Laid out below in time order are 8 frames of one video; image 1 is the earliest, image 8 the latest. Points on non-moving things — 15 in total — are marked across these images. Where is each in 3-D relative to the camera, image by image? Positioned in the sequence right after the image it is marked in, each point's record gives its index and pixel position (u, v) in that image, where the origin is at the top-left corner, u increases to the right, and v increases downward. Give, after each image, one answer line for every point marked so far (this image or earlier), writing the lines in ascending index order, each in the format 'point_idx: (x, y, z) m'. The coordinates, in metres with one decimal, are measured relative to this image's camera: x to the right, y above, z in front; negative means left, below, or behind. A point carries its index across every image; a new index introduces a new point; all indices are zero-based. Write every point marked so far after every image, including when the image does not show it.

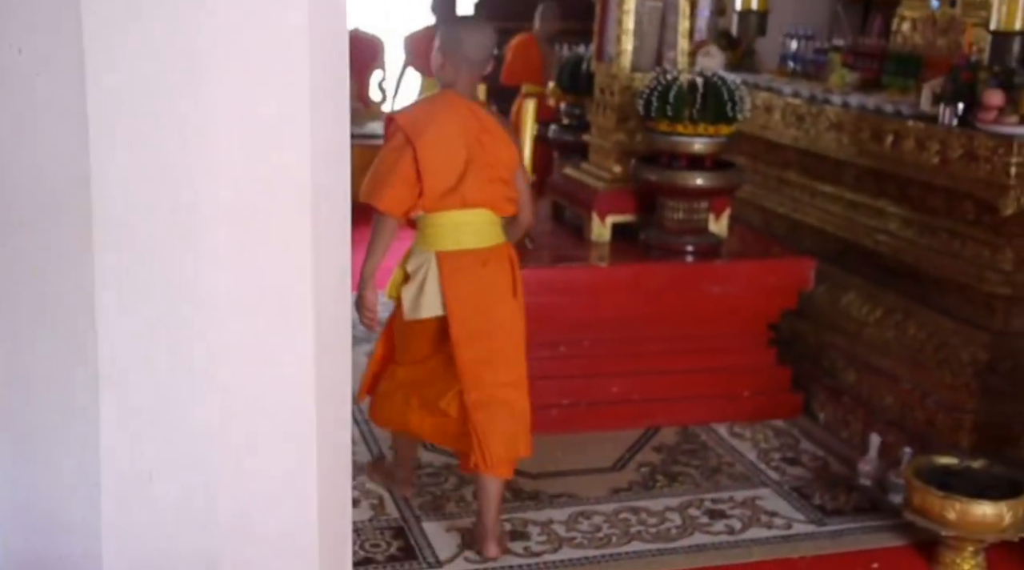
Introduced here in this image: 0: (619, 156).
0: (+0.3, +0.4, +3.6) m
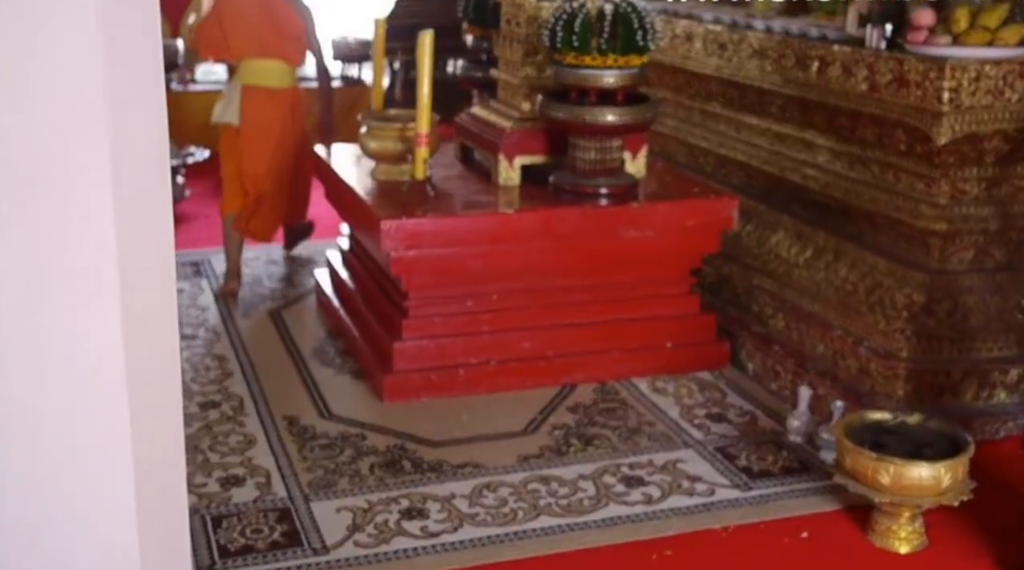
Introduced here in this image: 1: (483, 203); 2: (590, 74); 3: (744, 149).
0: (0.0, +0.5, +3.3) m
1: (-0.1, +0.2, +3.1) m
2: (+0.2, +0.5, +3.0) m
3: (+0.7, +0.4, +3.8) m
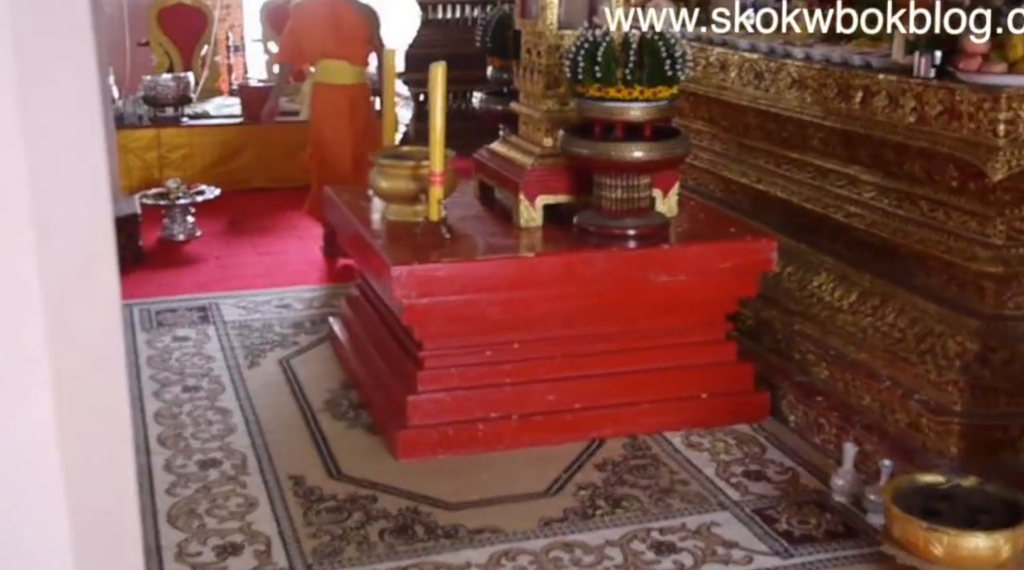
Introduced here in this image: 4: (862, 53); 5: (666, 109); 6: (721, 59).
0: (+0.1, +0.4, +3.1) m
1: (0.0, +0.1, +2.9) m
2: (+0.2, +0.4, +2.9) m
3: (+0.8, +0.3, +3.6) m
4: (+0.9, +0.6, +3.2) m
5: (+0.4, +0.4, +2.9) m
6: (+0.6, +0.7, +3.8) m
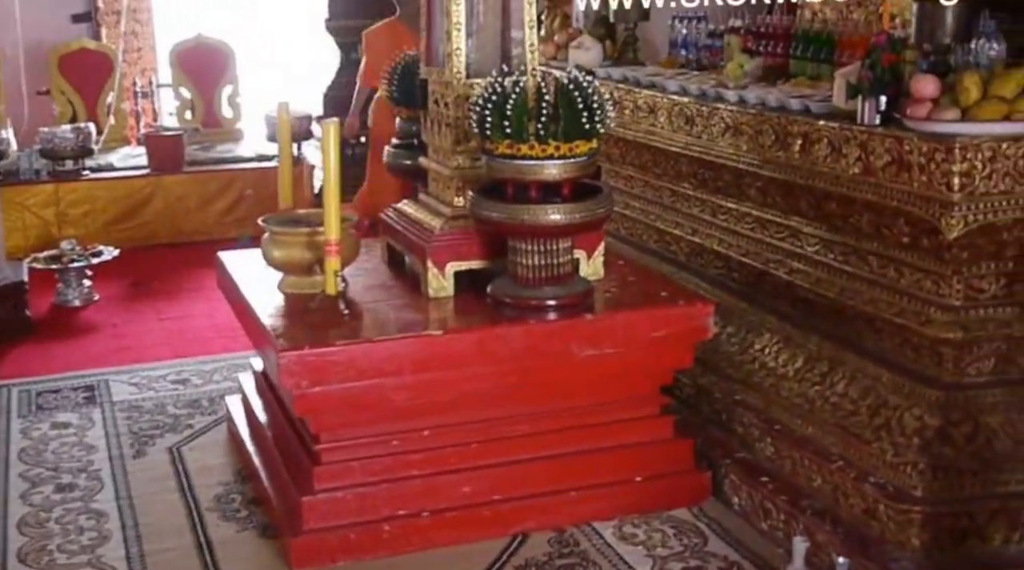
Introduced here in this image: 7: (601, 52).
0: (-0.1, +0.2, +2.8) m
1: (-0.2, -0.1, +2.6) m
2: (0.0, +0.2, +2.6) m
3: (+0.6, +0.1, +3.3) m
4: (+0.7, +0.4, +2.9) m
5: (+0.2, +0.2, +2.6) m
6: (+0.4, +0.5, +3.5) m
7: (+0.3, +0.7, +4.0) m
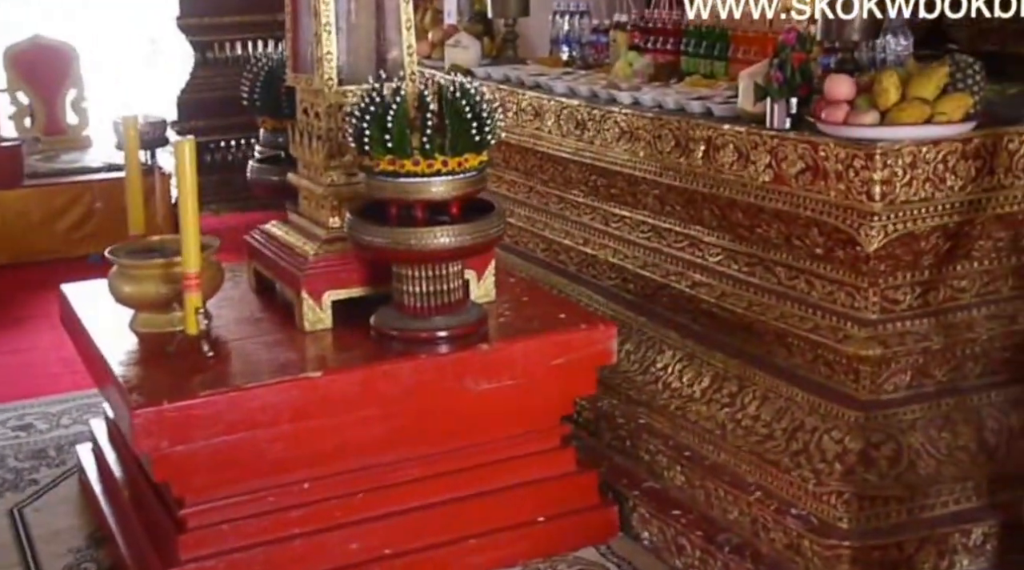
0: (-0.4, +0.2, +2.5) m
1: (-0.4, -0.1, +2.3) m
2: (-0.2, +0.2, +2.3) m
3: (+0.3, +0.1, +3.1) m
4: (+0.4, +0.4, +2.7) m
5: (-0.1, +0.2, +2.3) m
6: (+0.1, +0.5, +3.3) m
7: (-0.1, +0.7, +3.8) m
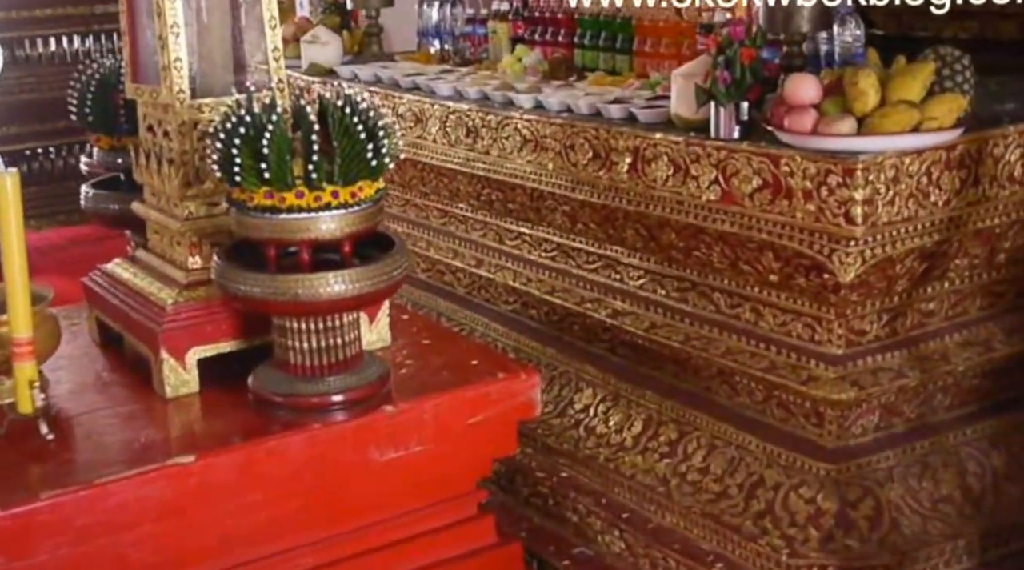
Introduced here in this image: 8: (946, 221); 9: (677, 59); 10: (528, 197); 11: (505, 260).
0: (-0.5, +0.1, +2.1) m
1: (-0.5, -0.2, +1.9) m
2: (-0.3, +0.1, +1.9) m
3: (0.0, 0.0, +2.8) m
4: (+0.2, +0.3, +2.4) m
5: (-0.2, +0.1, +1.9) m
6: (-0.2, +0.4, +2.8) m
7: (-0.5, +0.6, +3.3) m
8: (+0.7, +0.1, +1.9) m
9: (+0.3, +0.5, +2.7) m
10: (0.0, +0.2, +2.6) m
11: (0.0, +0.1, +2.8) m
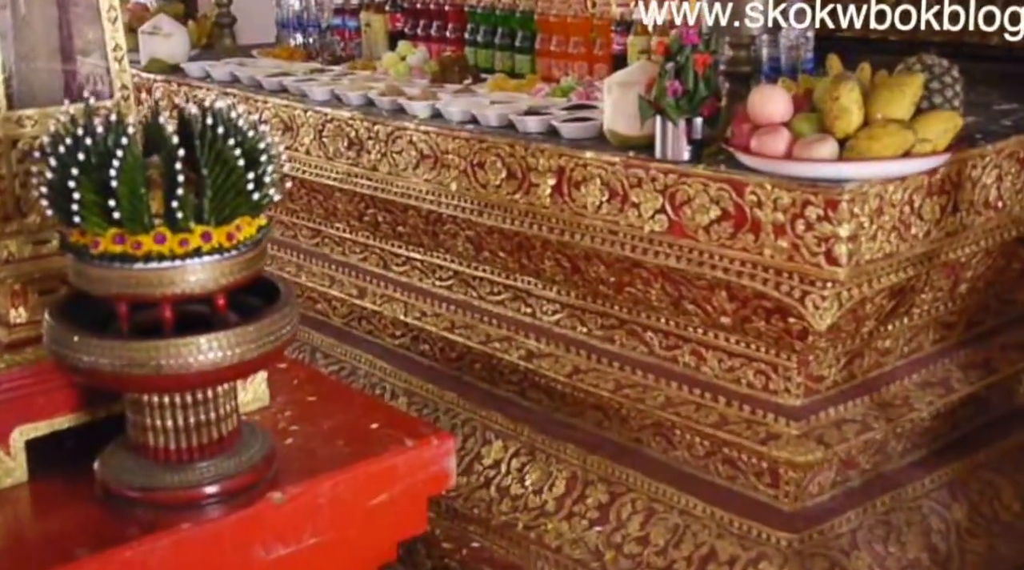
0: (-0.6, 0.0, +1.7) m
1: (-0.6, -0.3, +1.5) m
2: (-0.4, 0.0, +1.5) m
3: (-0.2, 0.0, +2.4) m
4: (0.0, +0.3, +2.1) m
5: (-0.3, 0.0, +1.5) m
6: (-0.4, +0.3, +2.5) m
7: (-0.8, +0.6, +2.9) m
8: (+0.5, 0.0, +1.7) m
9: (+0.1, +0.4, +2.3) m
10: (-0.2, +0.1, +2.3) m
11: (-0.2, 0.0, +2.5) m
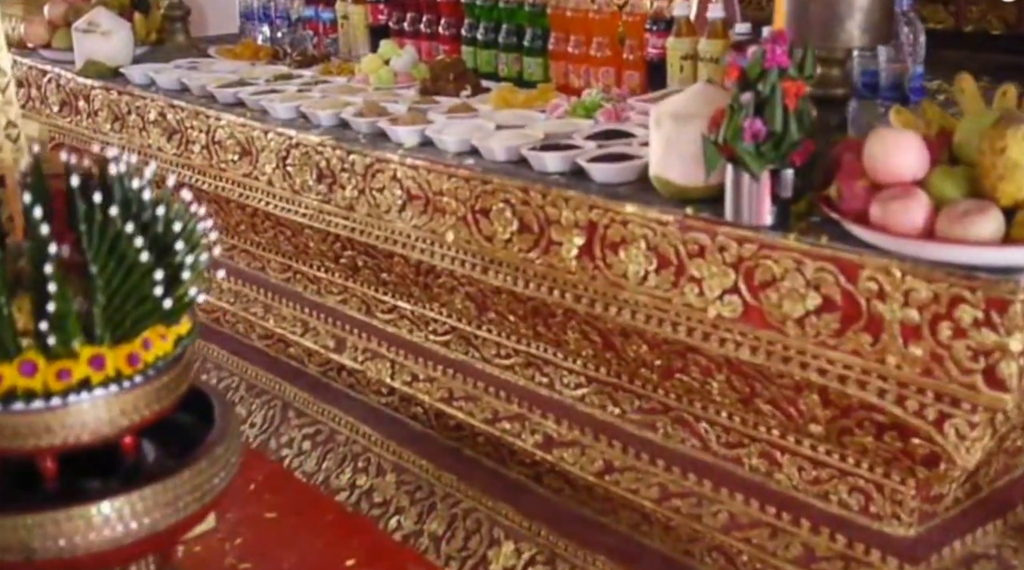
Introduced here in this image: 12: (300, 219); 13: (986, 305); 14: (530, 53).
0: (-0.6, -0.1, +1.2) m
1: (-0.6, -0.4, +1.0) m
2: (-0.4, -0.1, +1.0) m
3: (-0.2, -0.1, +1.9) m
4: (0.0, +0.2, +1.6) m
5: (-0.3, -0.1, +1.1) m
6: (-0.4, +0.2, +2.0) m
7: (-0.7, +0.5, +2.5) m
8: (+0.6, -0.1, +1.2) m
9: (+0.2, +0.3, +1.9) m
10: (-0.1, 0.0, +1.8) m
11: (-0.2, -0.1, +2.0) m
12: (-0.3, +0.1, +1.9) m
13: (+0.4, 0.0, +1.1) m
14: (0.0, +0.4, +2.0) m
